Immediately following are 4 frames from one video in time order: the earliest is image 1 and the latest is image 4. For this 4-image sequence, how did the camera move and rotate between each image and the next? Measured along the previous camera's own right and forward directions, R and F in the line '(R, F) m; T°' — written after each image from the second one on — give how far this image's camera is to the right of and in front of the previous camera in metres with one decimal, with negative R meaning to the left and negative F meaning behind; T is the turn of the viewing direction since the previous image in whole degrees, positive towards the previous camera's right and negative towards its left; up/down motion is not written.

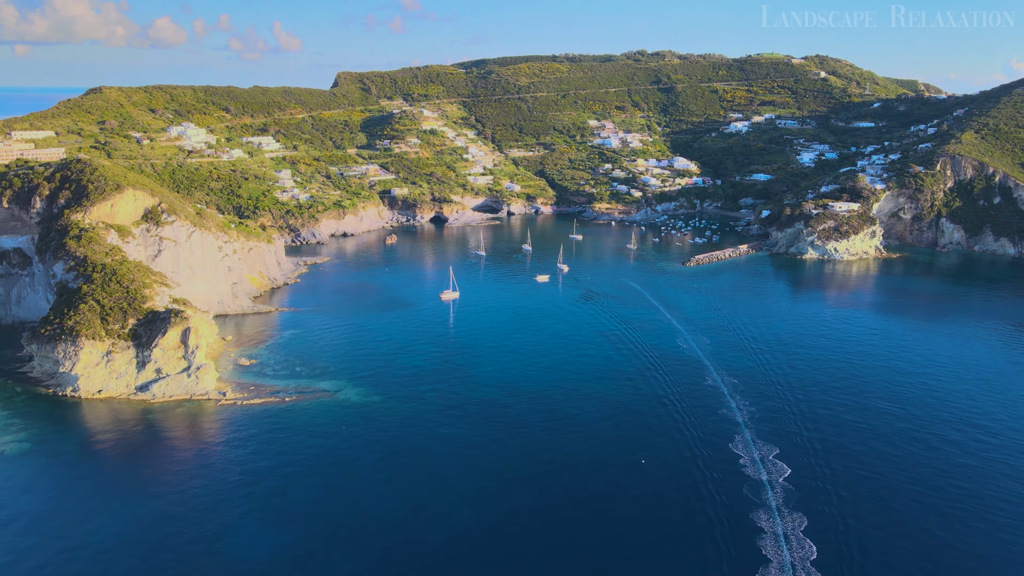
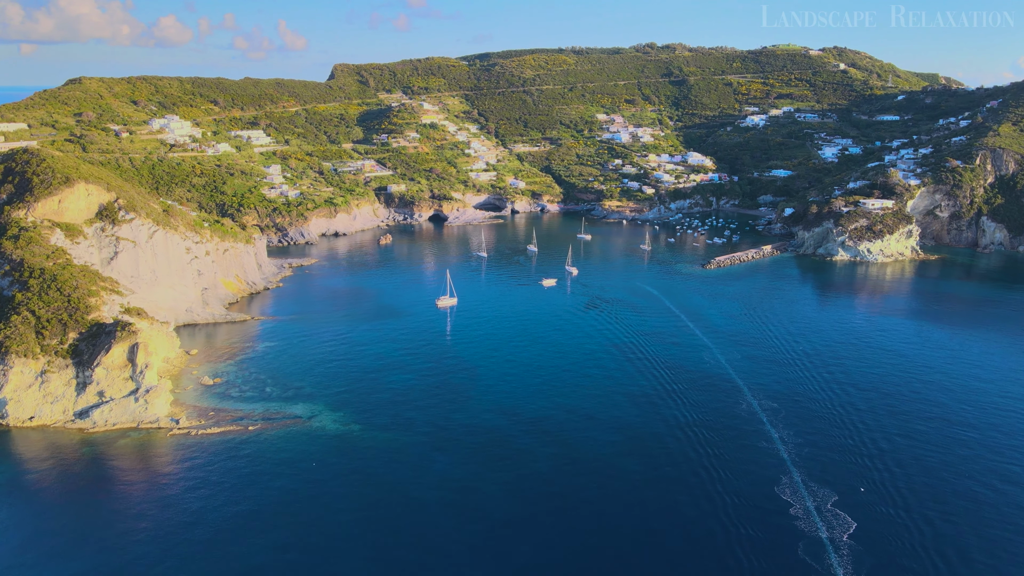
(+0.2, +5.7) m; -1°
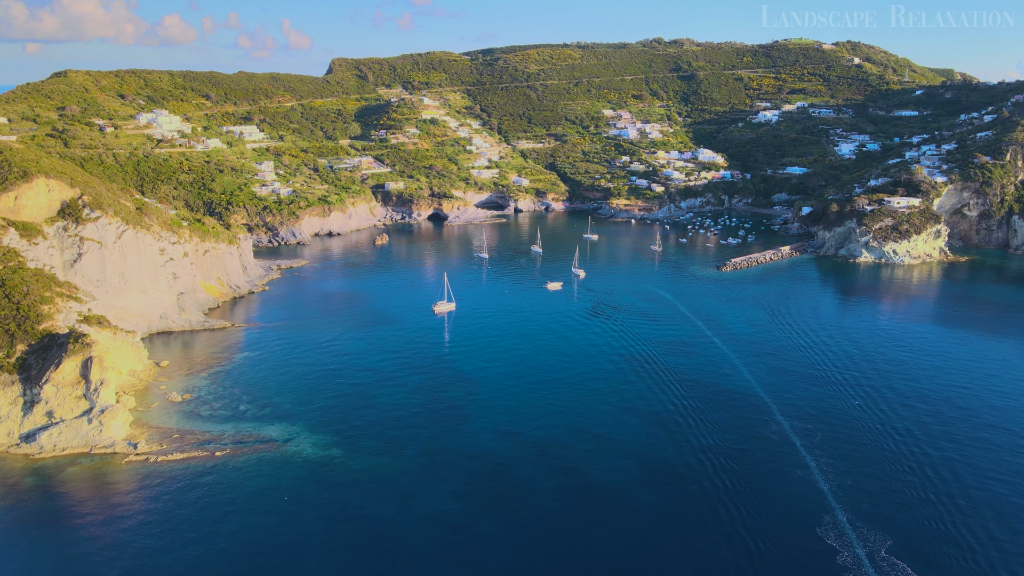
(+0.1, +3.8) m; 0°
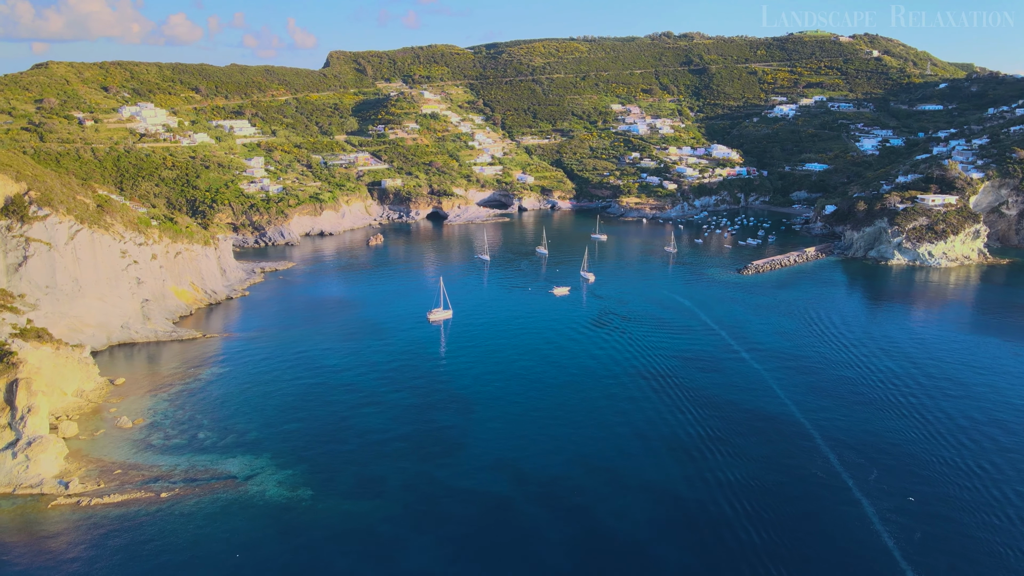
(+0.2, +4.6) m; -1°
